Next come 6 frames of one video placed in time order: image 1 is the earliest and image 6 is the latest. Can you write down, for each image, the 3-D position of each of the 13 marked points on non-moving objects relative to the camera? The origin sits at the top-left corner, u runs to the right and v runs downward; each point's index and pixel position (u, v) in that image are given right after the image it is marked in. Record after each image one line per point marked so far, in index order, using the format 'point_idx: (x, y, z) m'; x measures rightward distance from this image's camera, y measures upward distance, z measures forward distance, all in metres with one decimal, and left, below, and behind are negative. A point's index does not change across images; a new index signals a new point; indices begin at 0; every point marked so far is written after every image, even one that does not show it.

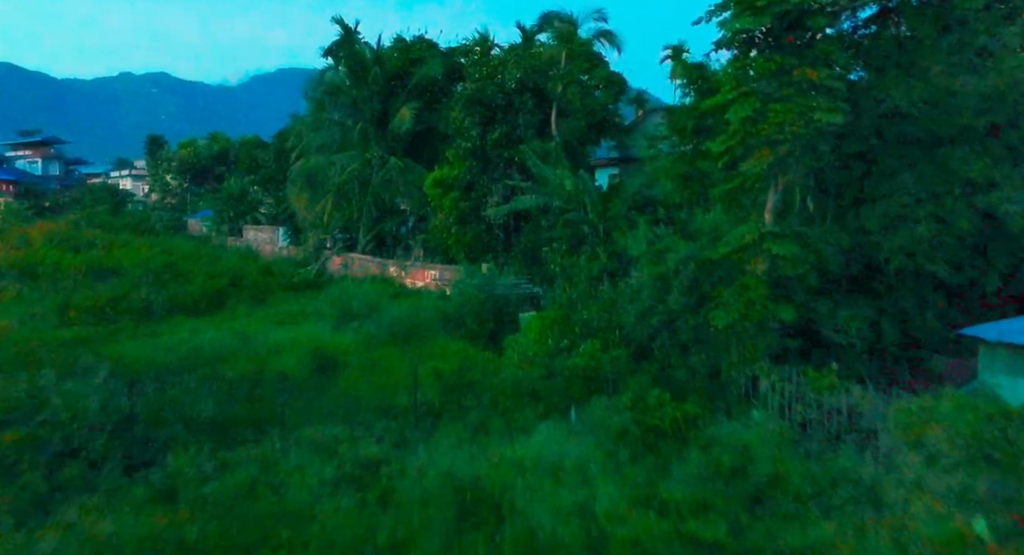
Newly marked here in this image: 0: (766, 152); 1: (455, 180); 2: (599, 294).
0: (+2.3, +1.0, +8.7) m
1: (-1.1, +2.1, +18.7) m
2: (+1.0, -0.2, +11.0) m
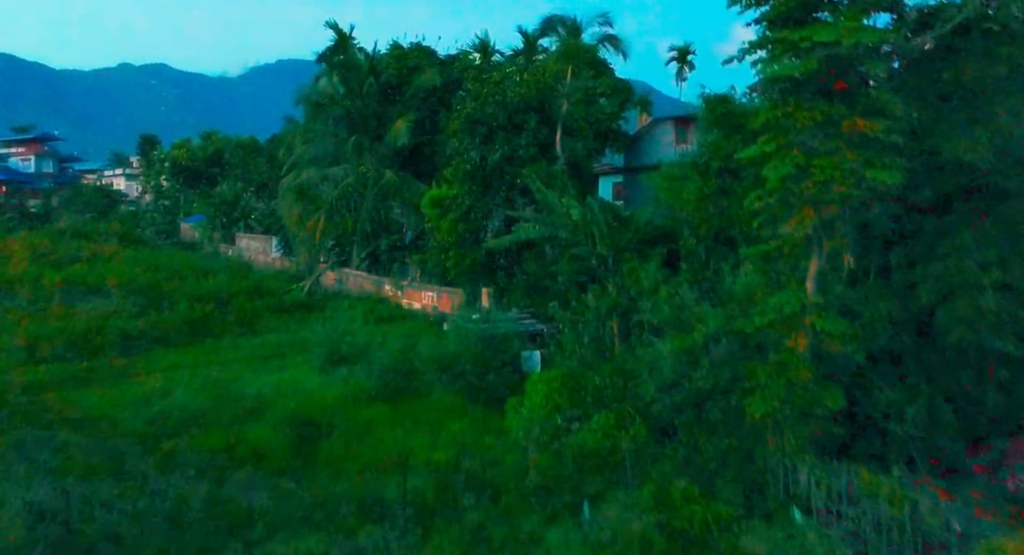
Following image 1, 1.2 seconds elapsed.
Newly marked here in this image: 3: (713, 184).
0: (+2.4, +0.4, +7.6) m
1: (-1.1, +1.5, +17.6) m
2: (+1.0, -0.8, +9.9) m
3: (+2.1, +0.9, +9.9) m
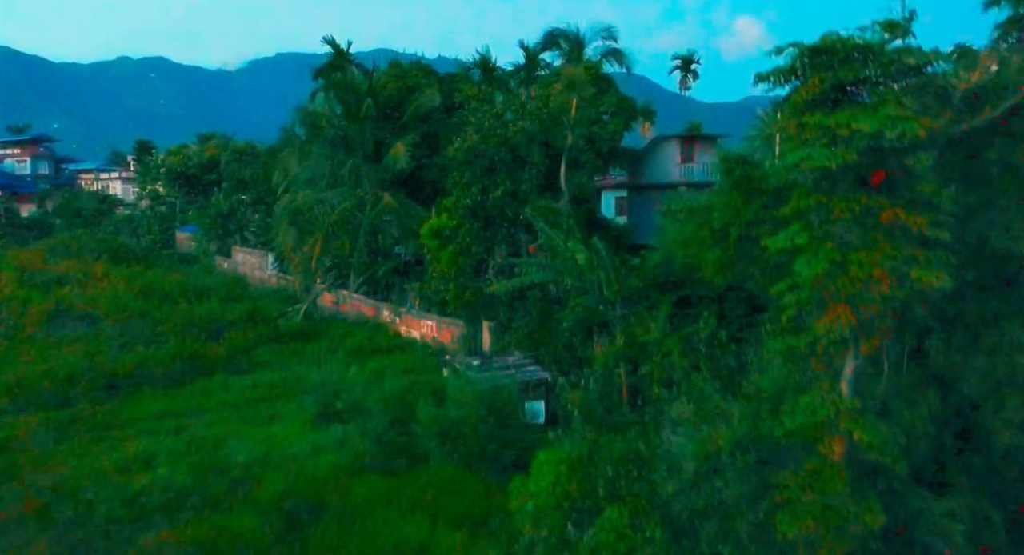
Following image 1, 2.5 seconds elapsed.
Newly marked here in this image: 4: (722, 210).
0: (+2.4, -0.3, +7.0) m
1: (-1.1, +0.9, +17.0) m
2: (+1.1, -1.5, +9.3) m
3: (+2.1, +0.2, +9.3) m
4: (+2.0, +0.7, +9.3) m
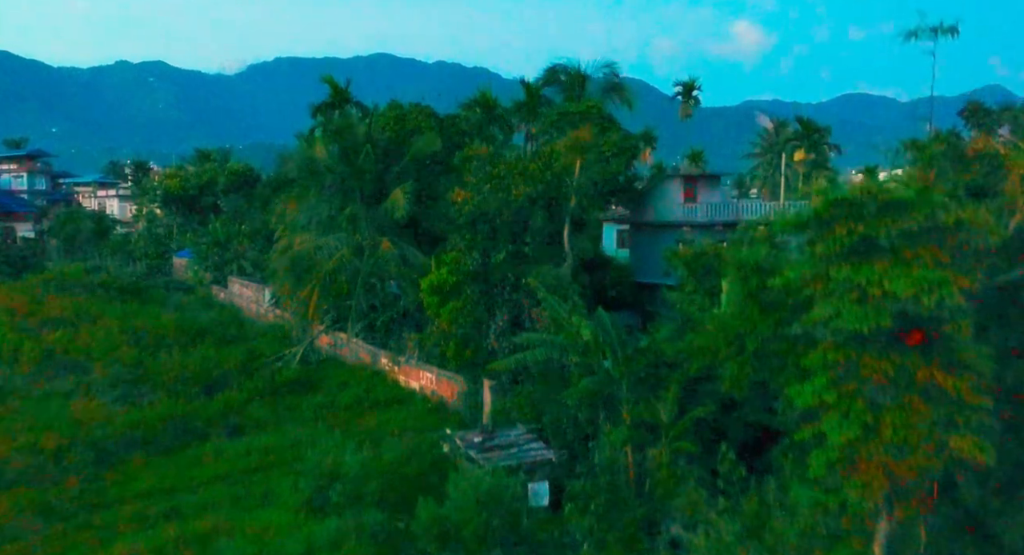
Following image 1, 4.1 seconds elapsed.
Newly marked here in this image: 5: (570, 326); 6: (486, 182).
0: (+2.5, -1.3, +6.6) m
1: (-1.0, -0.2, +16.5) m
2: (+1.1, -2.5, +8.8) m
3: (+2.1, -0.8, +8.8) m
4: (+2.0, -0.4, +8.8) m
5: (+0.8, -0.7, +13.4) m
6: (-0.5, +1.7, +17.2) m
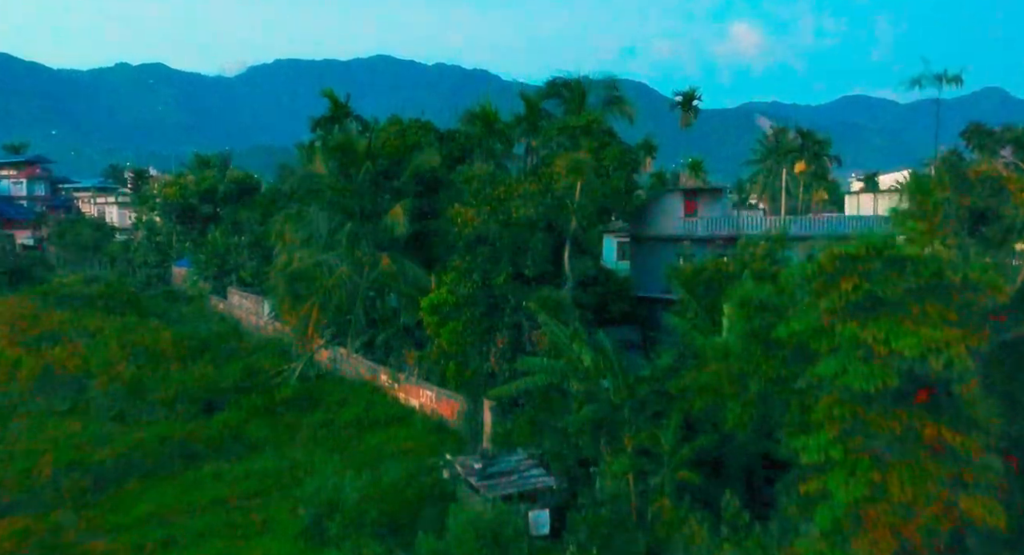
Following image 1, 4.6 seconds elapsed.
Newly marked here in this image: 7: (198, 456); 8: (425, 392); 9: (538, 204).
0: (+2.5, -1.6, +6.5) m
1: (-1.0, -0.6, +16.4) m
2: (+1.1, -2.9, +8.7) m
3: (+2.1, -1.1, +8.8) m
4: (+2.1, -0.7, +8.7) m
5: (+0.8, -1.0, +13.3) m
6: (-0.5, +1.3, +17.1) m
7: (-5.6, -3.2, +17.1) m
8: (-1.7, -2.3, +19.4) m
9: (+0.4, +1.3, +17.0) m
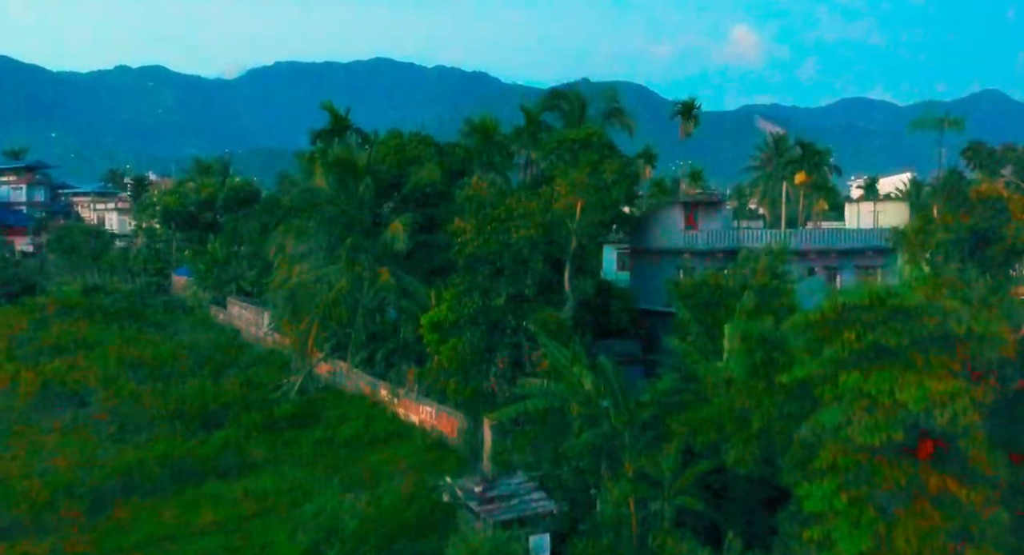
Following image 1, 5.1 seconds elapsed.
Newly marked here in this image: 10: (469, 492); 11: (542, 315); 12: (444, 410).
0: (+2.5, -1.9, +6.4) m
1: (-1.0, -0.9, +16.4) m
2: (+1.2, -3.2, +8.6) m
3: (+2.2, -1.4, +8.7) m
4: (+2.1, -1.0, +8.7) m
5: (+0.8, -1.4, +13.2) m
6: (-0.5, +1.0, +17.1) m
7: (-5.6, -3.5, +17.0) m
8: (-1.7, -2.6, +19.3) m
9: (+0.4, +1.0, +16.9) m
10: (-0.6, -3.0, +13.5) m
11: (+0.5, -0.6, +15.5) m
12: (-1.3, -2.6, +18.6) m
